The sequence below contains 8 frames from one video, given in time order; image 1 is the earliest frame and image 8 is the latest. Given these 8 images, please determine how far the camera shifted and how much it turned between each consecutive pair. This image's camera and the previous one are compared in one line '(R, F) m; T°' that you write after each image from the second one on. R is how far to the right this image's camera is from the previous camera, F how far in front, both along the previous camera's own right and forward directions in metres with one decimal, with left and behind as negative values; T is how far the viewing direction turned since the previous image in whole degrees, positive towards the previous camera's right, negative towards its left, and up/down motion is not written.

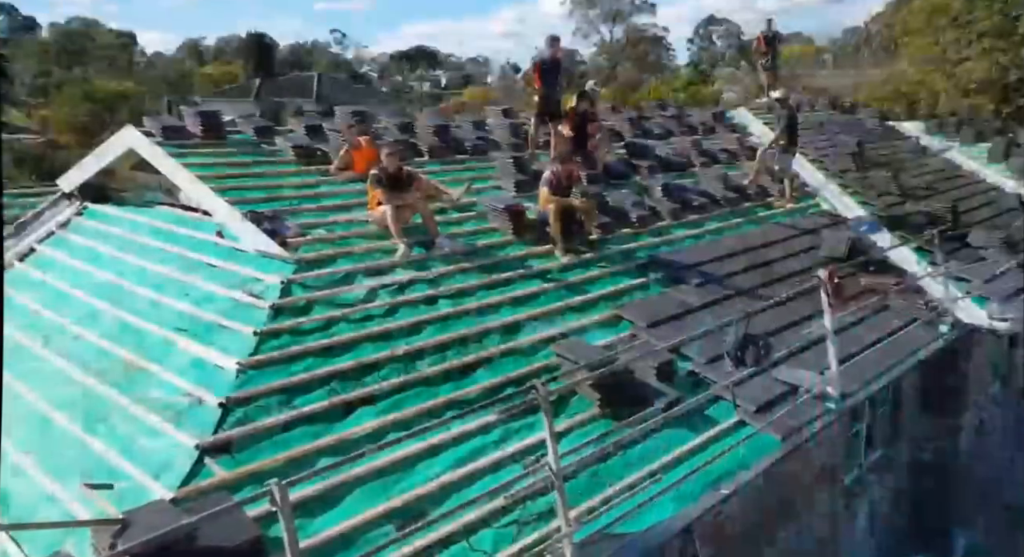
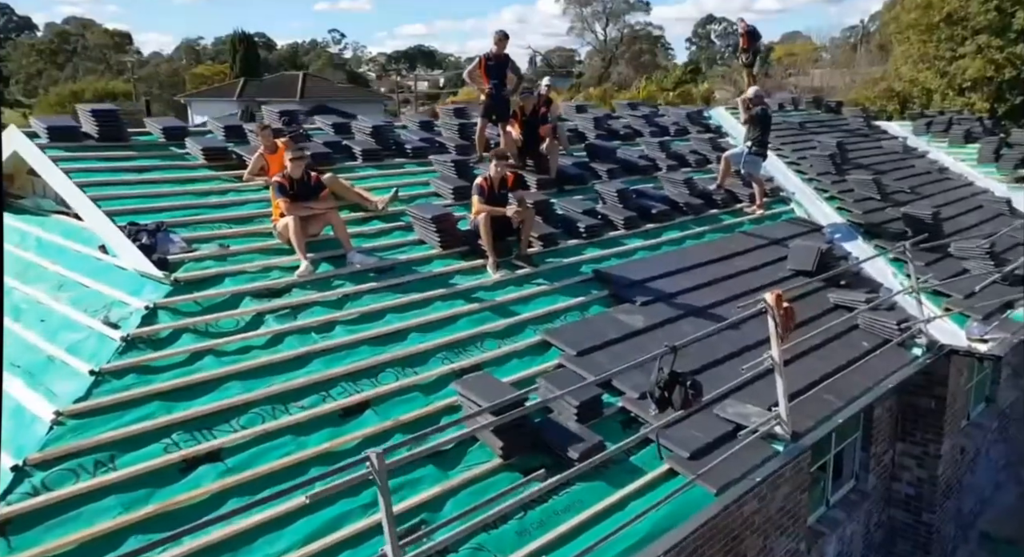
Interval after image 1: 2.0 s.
(+0.6, +0.8) m; 0°
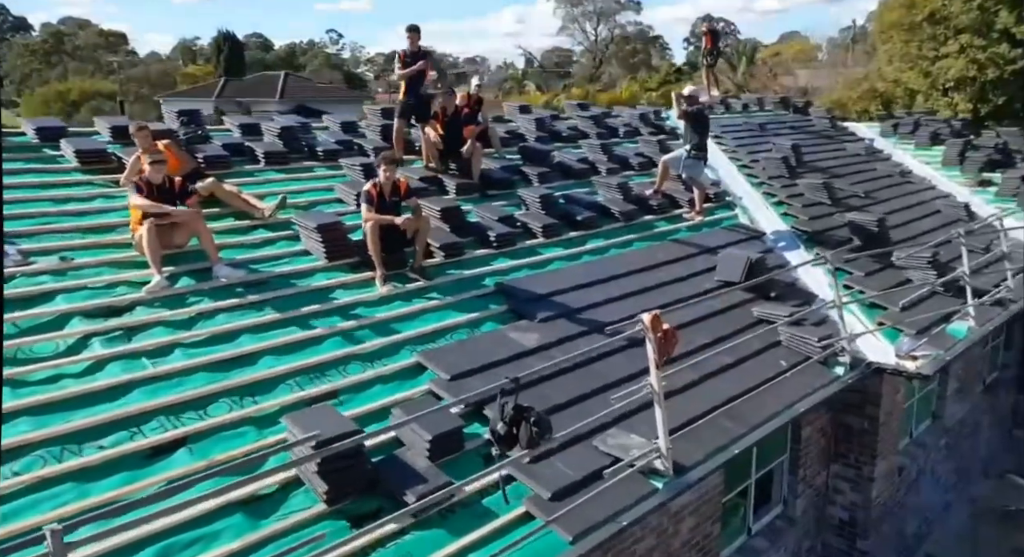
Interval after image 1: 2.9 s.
(+0.9, +0.5) m; 0°
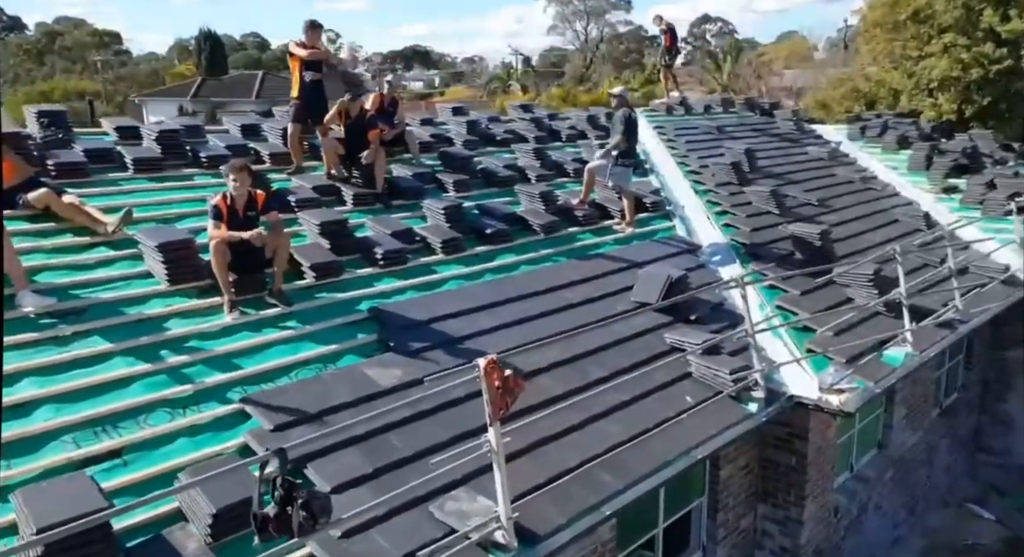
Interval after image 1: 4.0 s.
(+0.9, +0.8) m; 0°
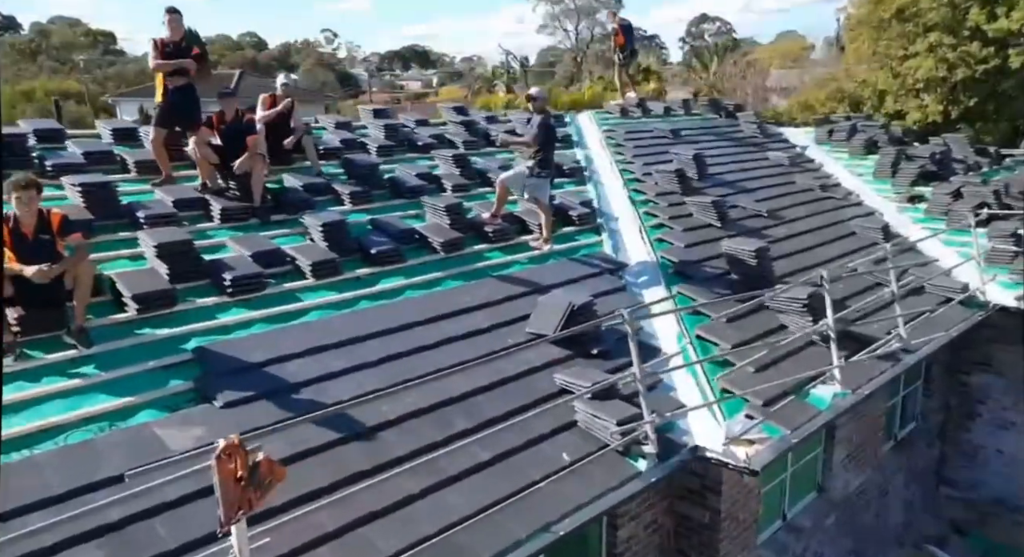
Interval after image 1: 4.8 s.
(+1.0, +0.9) m; 0°
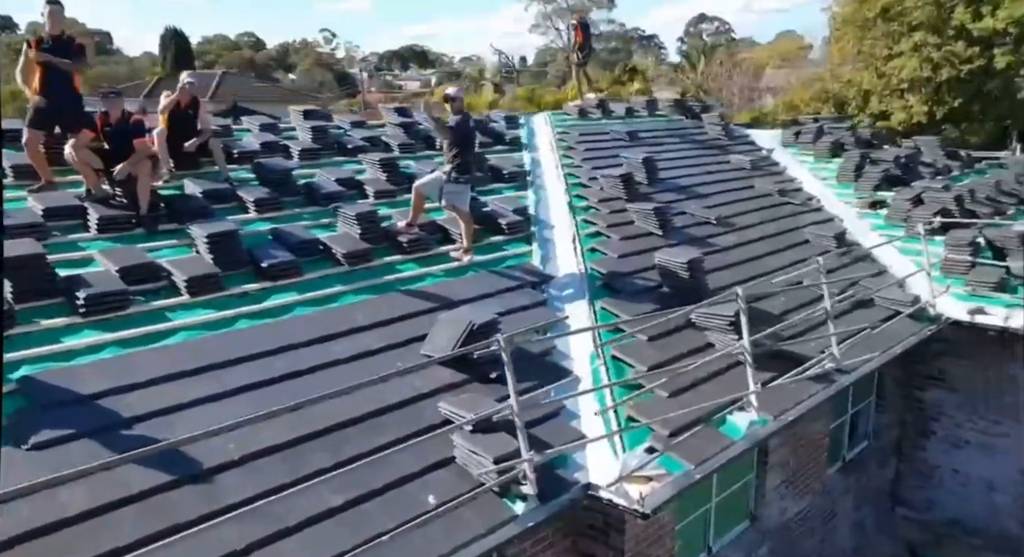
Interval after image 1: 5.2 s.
(+0.8, +0.5) m; 0°
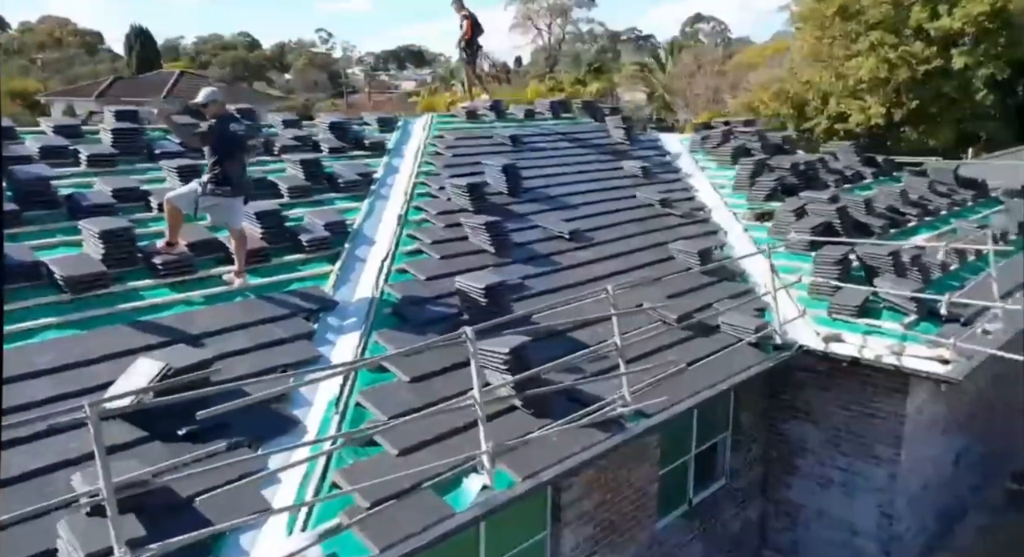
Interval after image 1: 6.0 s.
(+1.8, +0.9) m; 0°
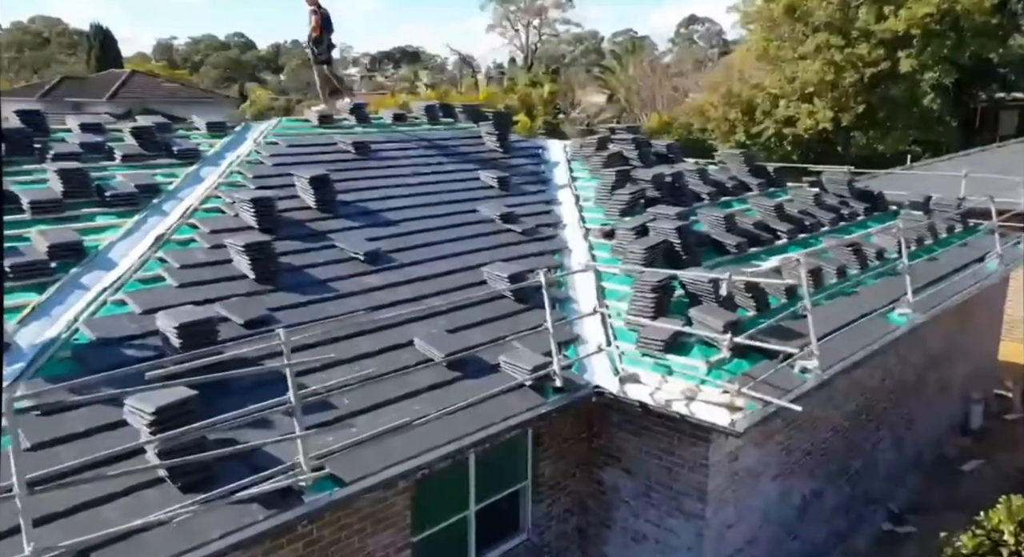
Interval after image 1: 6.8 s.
(+2.0, +1.0) m; +1°
